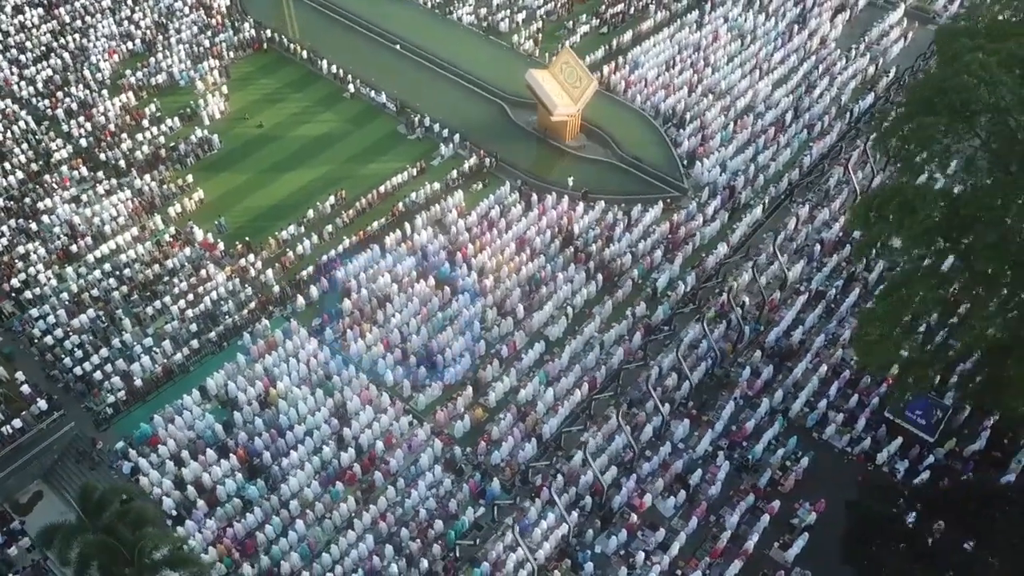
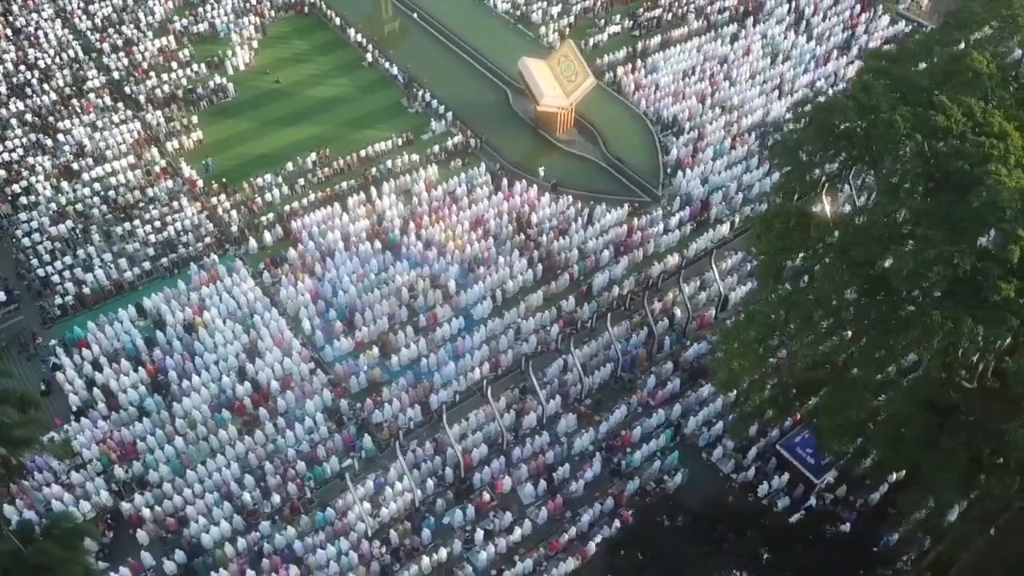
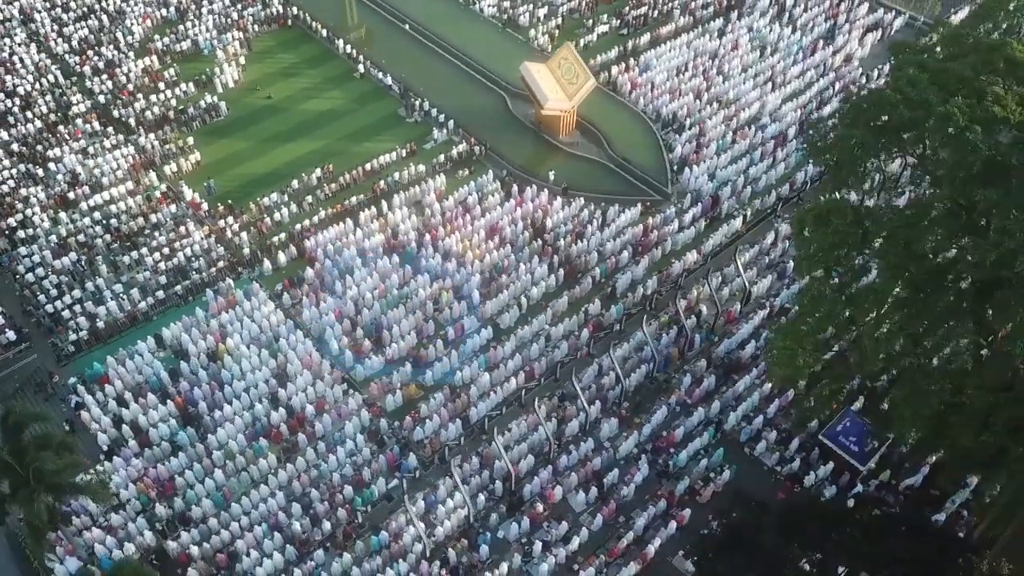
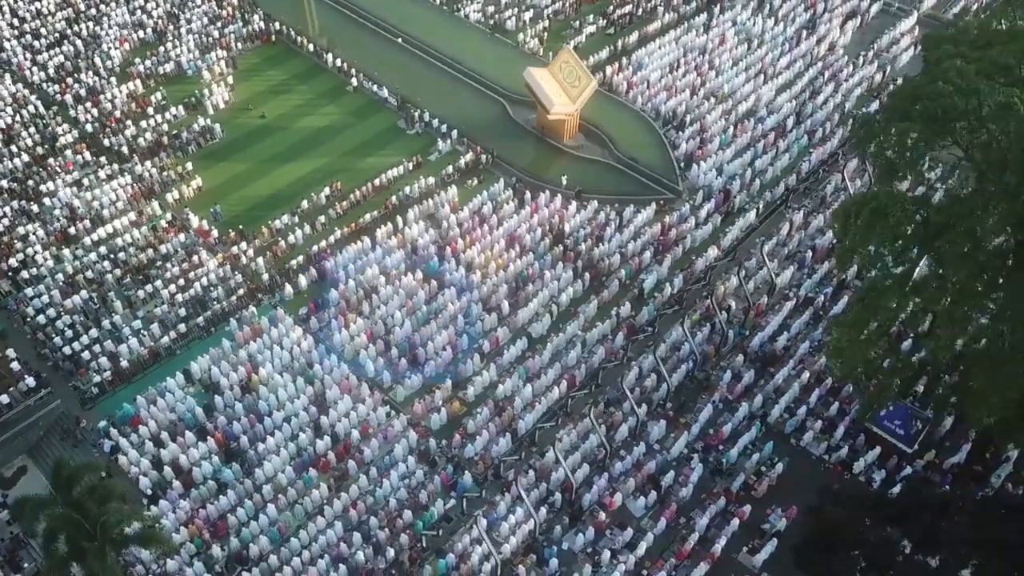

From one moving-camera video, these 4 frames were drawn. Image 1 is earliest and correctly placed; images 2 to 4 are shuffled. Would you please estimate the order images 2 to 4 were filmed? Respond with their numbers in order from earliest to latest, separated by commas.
4, 3, 2
